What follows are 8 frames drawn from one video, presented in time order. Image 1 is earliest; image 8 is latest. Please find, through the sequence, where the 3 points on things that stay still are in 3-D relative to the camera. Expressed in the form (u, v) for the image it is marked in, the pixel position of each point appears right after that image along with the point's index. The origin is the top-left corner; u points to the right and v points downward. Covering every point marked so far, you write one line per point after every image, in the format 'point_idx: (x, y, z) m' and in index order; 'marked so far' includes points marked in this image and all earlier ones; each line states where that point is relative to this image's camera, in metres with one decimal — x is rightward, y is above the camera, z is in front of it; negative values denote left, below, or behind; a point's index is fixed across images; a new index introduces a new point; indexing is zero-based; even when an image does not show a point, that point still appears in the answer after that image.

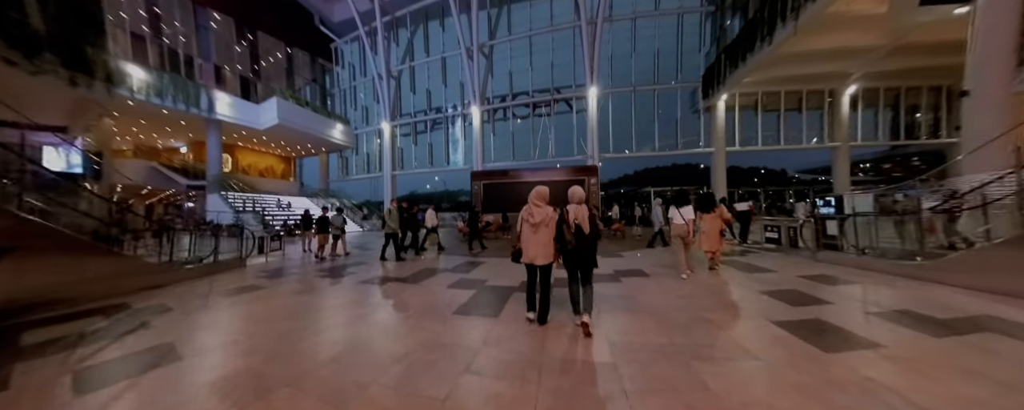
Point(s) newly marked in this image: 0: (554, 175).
0: (+2.2, +1.3, +13.1) m
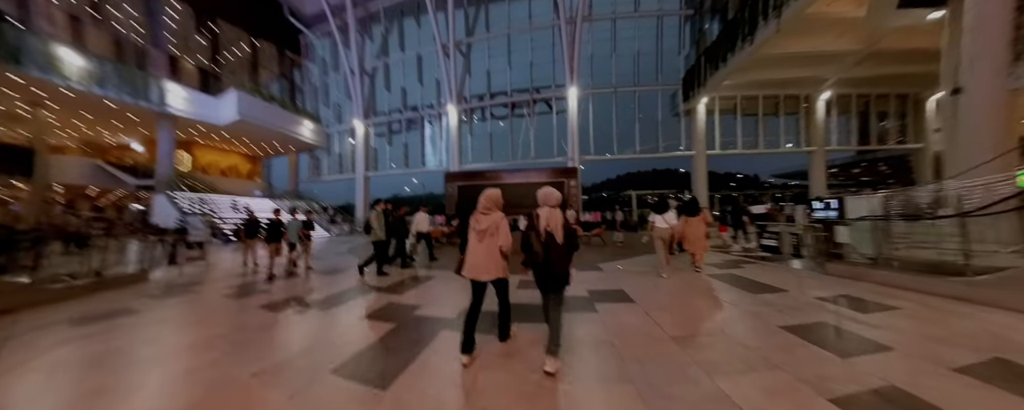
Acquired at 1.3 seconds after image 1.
0: (+1.1, +1.2, +12.4) m
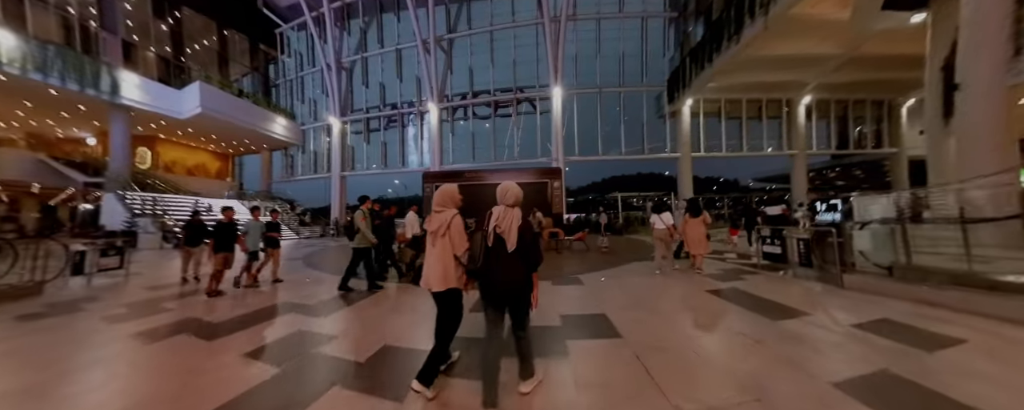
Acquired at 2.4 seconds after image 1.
0: (+0.3, +1.1, +11.8) m
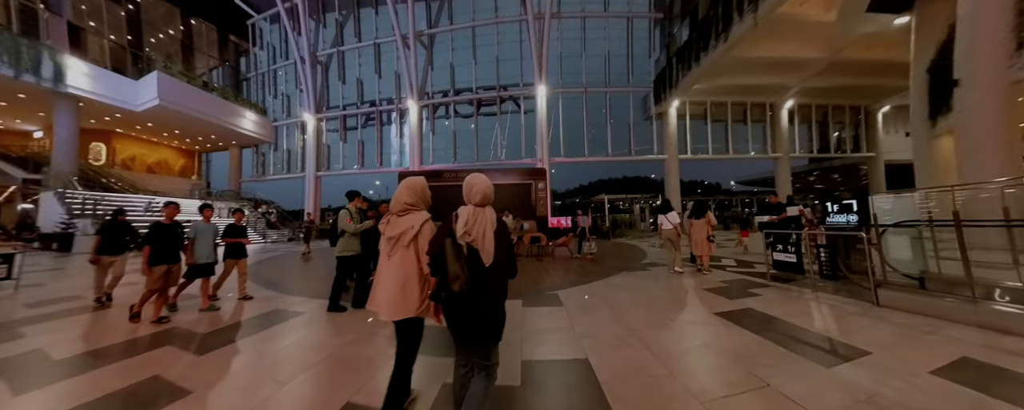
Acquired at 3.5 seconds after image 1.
0: (-0.4, +1.0, +11.2) m
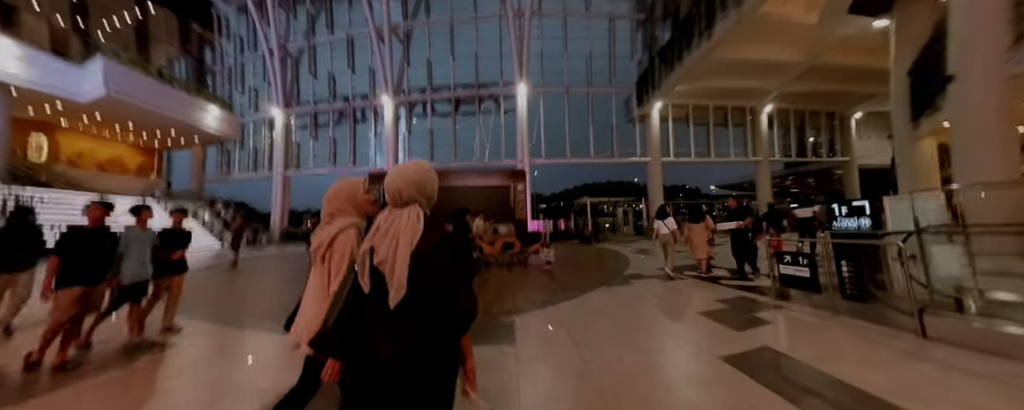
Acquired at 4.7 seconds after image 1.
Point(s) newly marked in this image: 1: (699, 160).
0: (-1.2, +0.9, +10.5) m
1: (+9.6, +2.3, +15.2) m
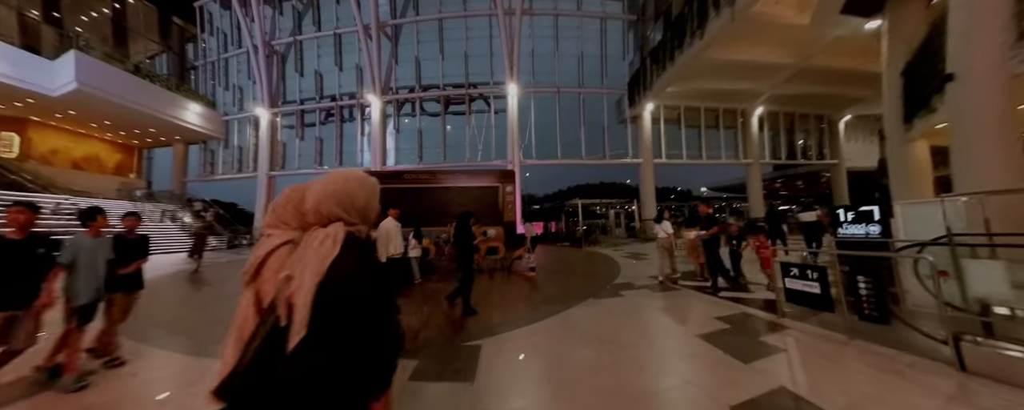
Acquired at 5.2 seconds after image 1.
0: (-1.6, +0.9, +10.2) m
1: (+9.1, +2.2, +15.1) m
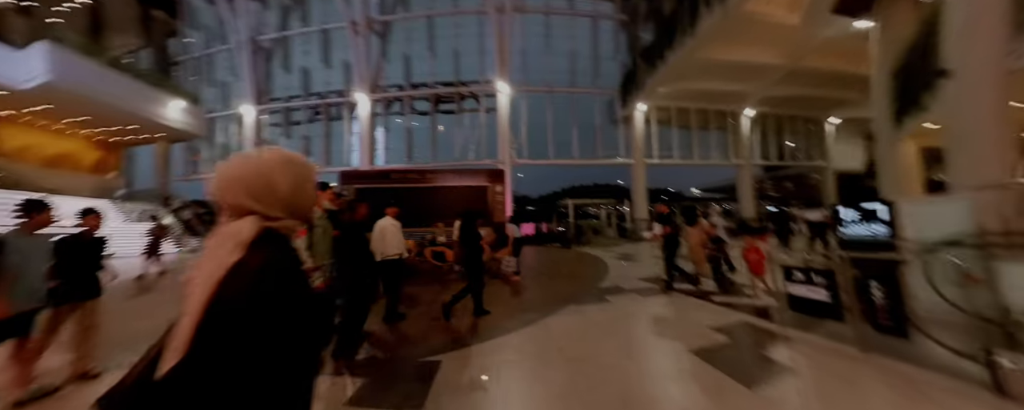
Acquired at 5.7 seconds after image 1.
0: (-1.9, +0.9, +9.9) m
1: (+8.7, +2.1, +15.0) m
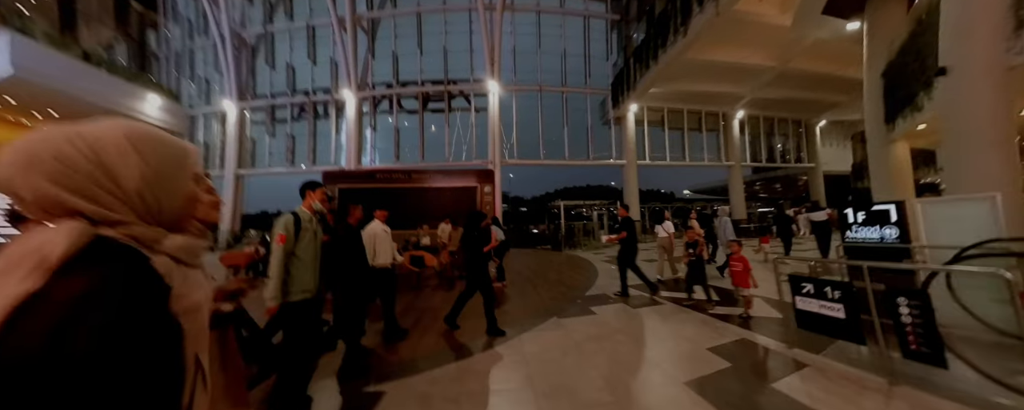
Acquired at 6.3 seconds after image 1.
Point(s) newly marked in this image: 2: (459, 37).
0: (-2.3, +0.8, +9.6) m
1: (+8.2, +2.1, +15.0) m
2: (-2.7, +8.9, +15.7) m
